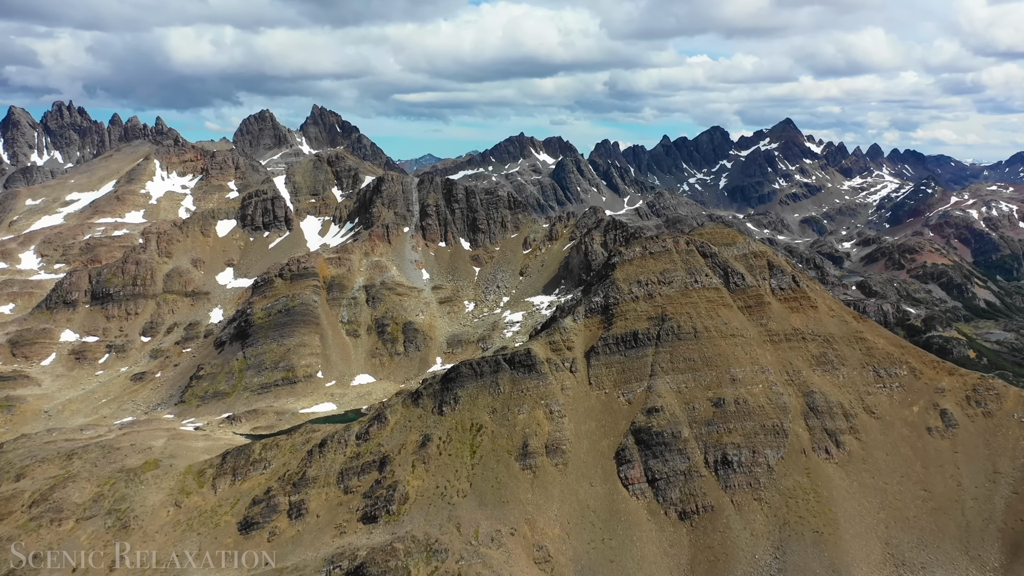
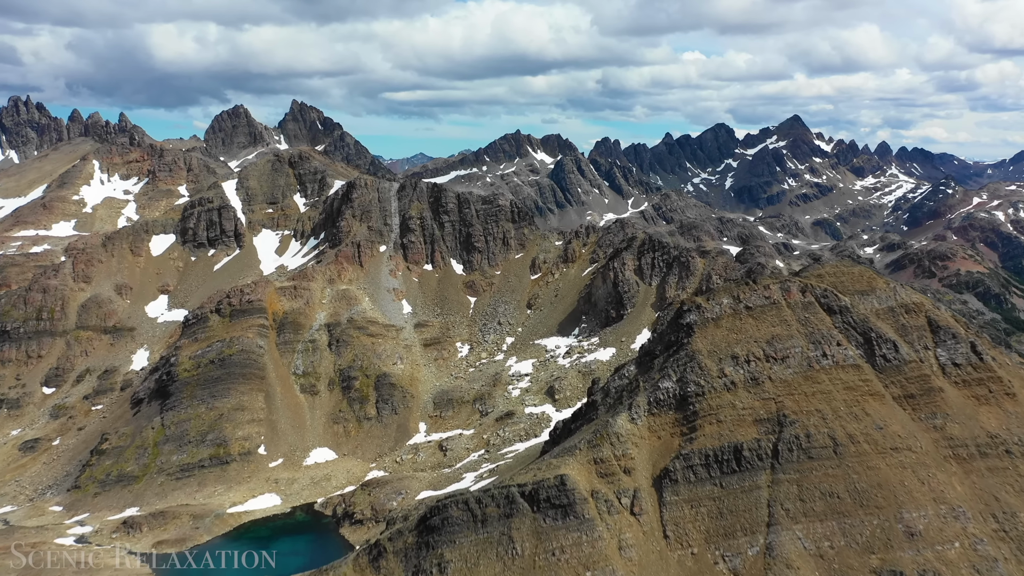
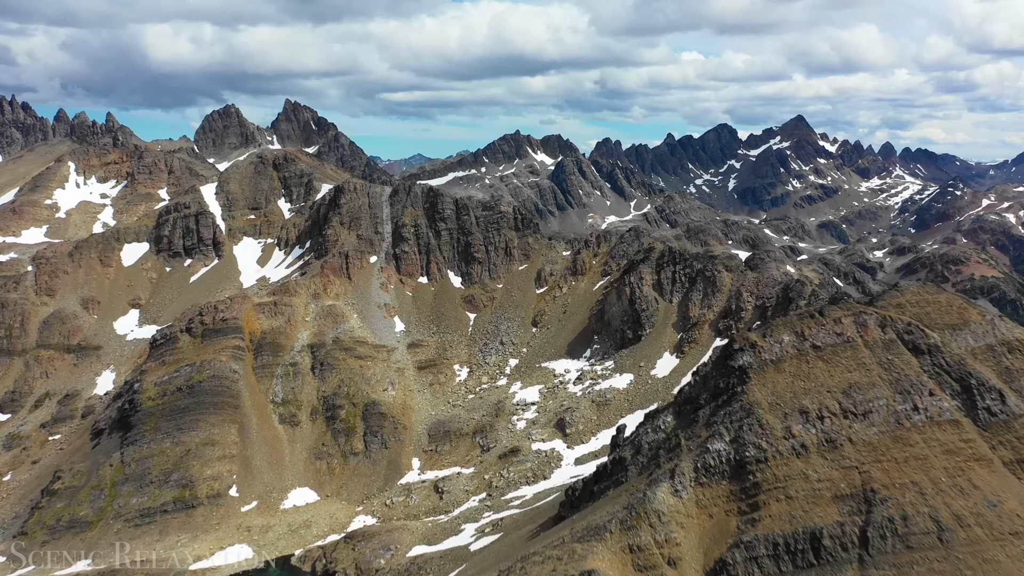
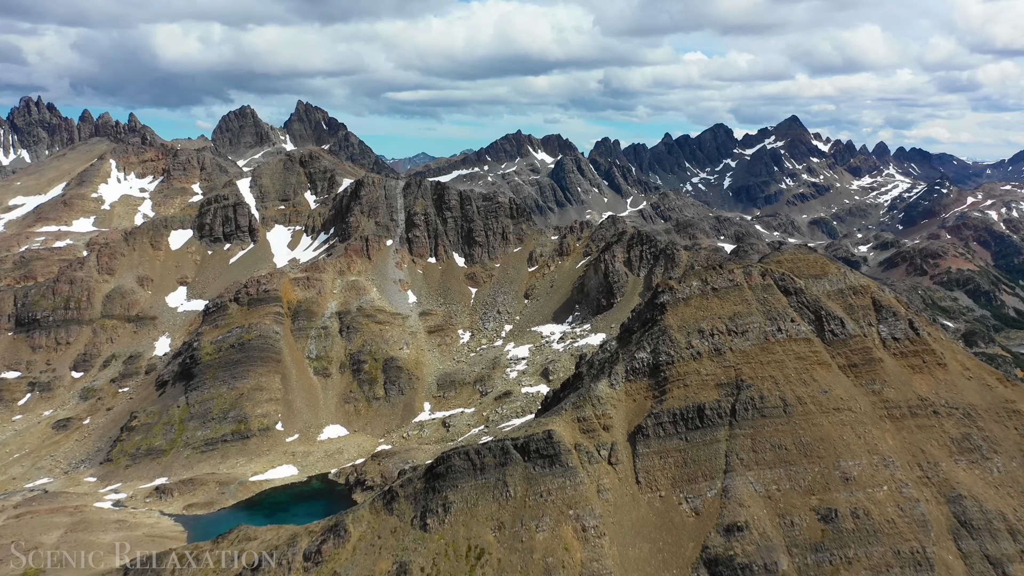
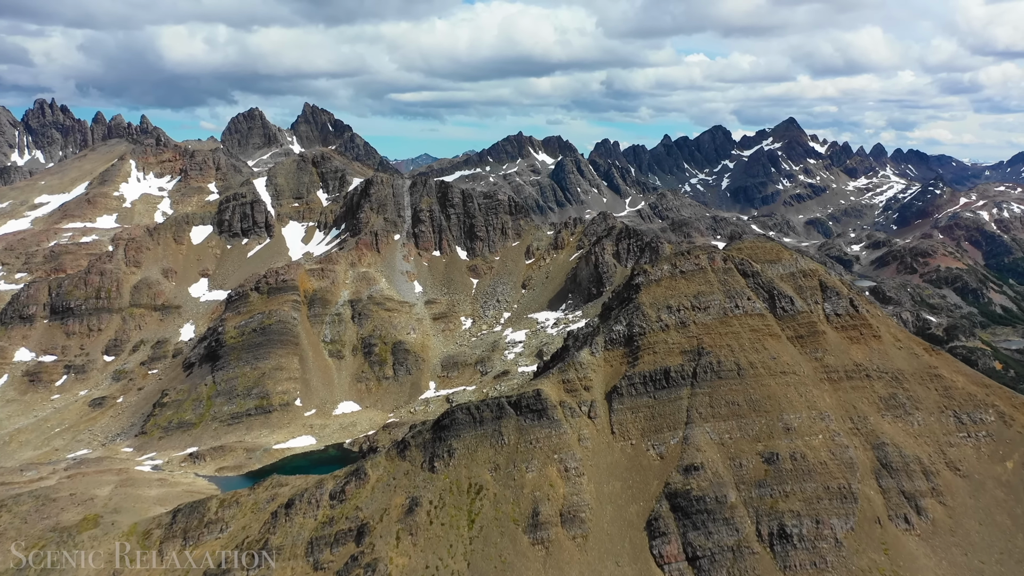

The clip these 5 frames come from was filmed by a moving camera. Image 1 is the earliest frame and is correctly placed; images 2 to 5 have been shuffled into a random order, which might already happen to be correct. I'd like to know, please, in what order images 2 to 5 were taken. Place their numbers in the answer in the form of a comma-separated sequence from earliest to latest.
5, 4, 2, 3
